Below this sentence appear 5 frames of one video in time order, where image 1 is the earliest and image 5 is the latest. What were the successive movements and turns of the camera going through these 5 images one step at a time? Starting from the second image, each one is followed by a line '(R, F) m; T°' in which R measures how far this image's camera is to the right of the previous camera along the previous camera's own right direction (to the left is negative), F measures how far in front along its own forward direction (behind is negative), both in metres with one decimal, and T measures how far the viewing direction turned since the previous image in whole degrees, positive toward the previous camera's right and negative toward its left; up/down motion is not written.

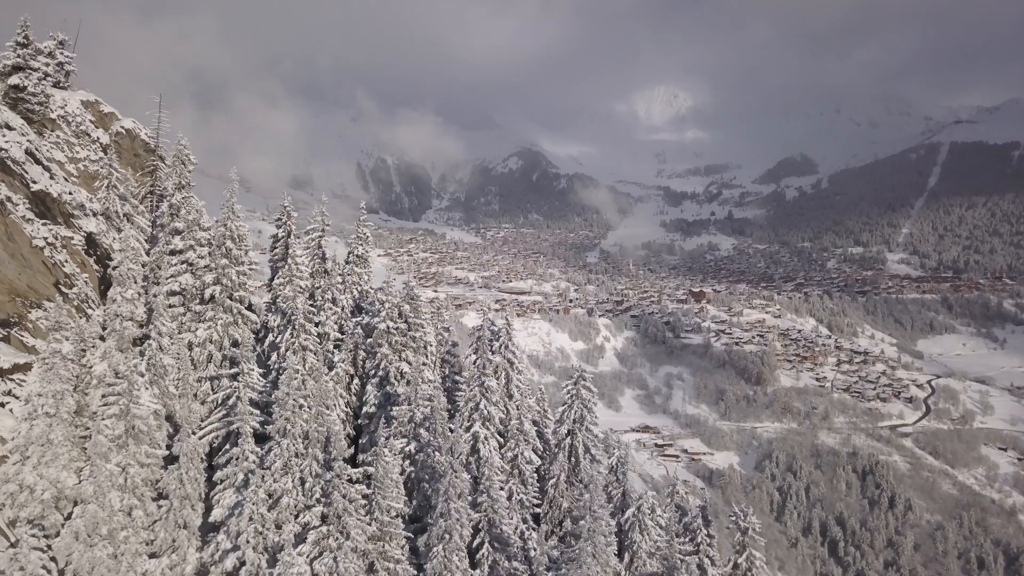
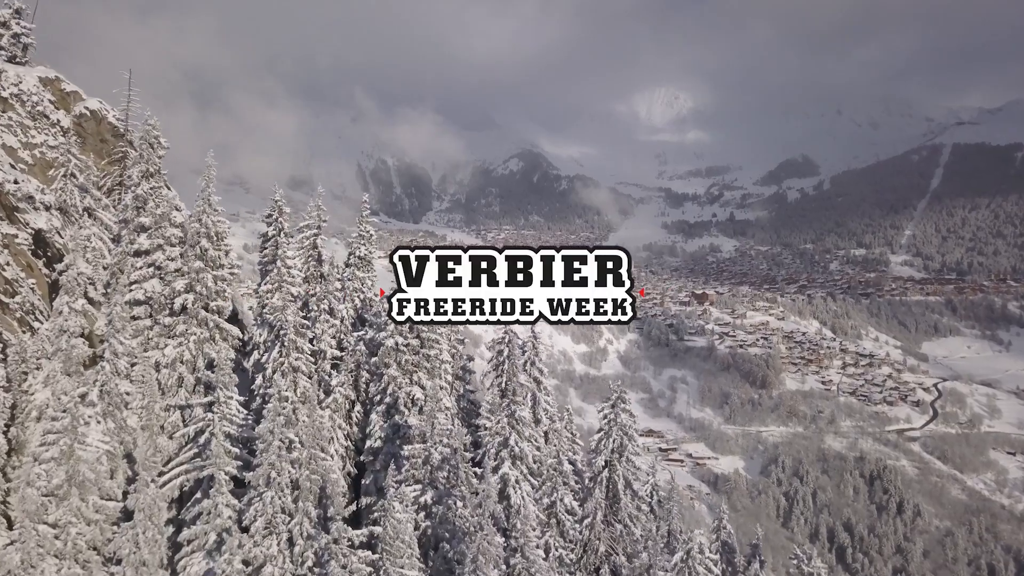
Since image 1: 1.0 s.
(-0.7, +2.2) m; 0°
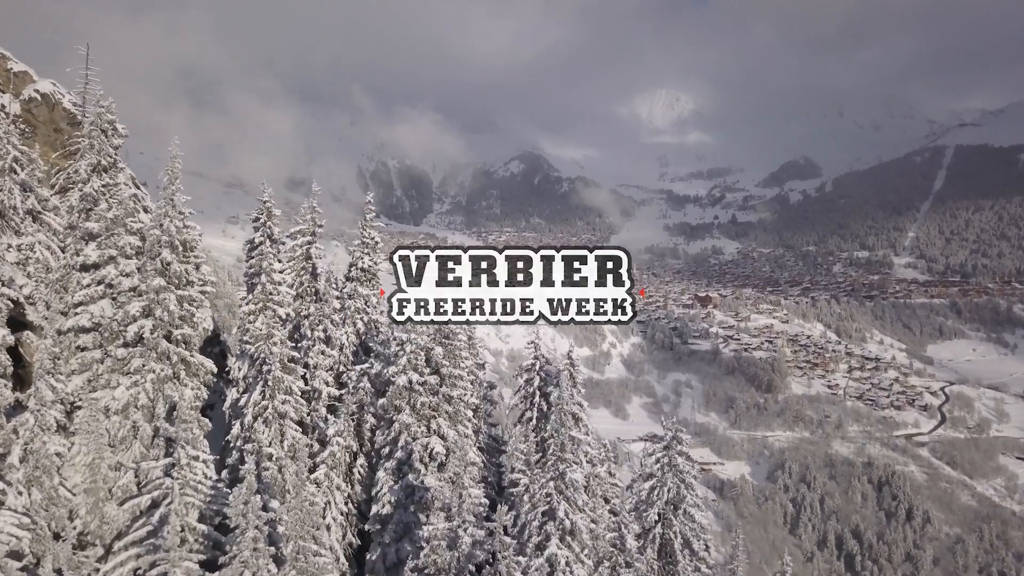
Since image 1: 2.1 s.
(-0.7, +2.2) m; 0°
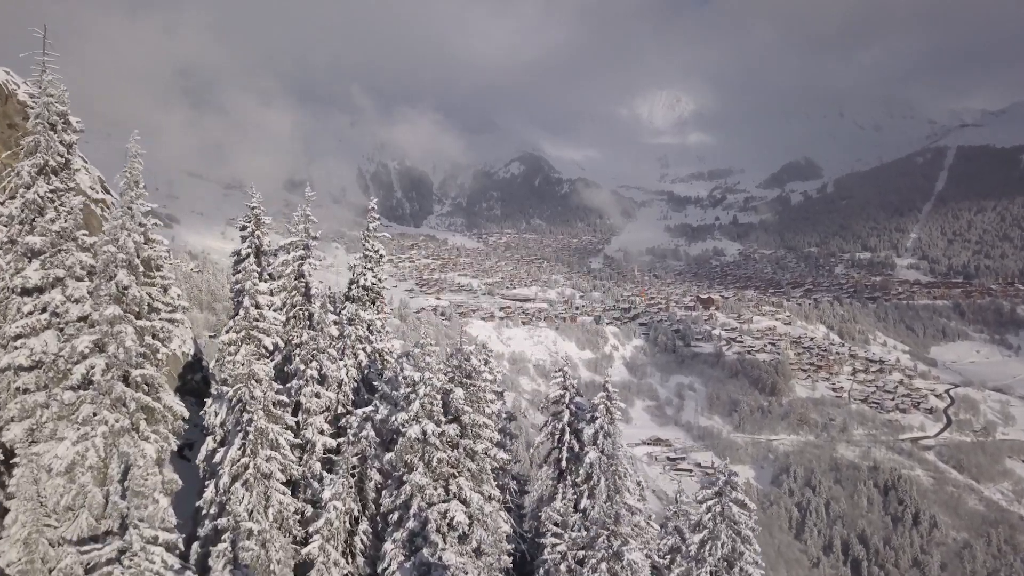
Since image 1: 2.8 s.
(-0.5, +1.6) m; 0°
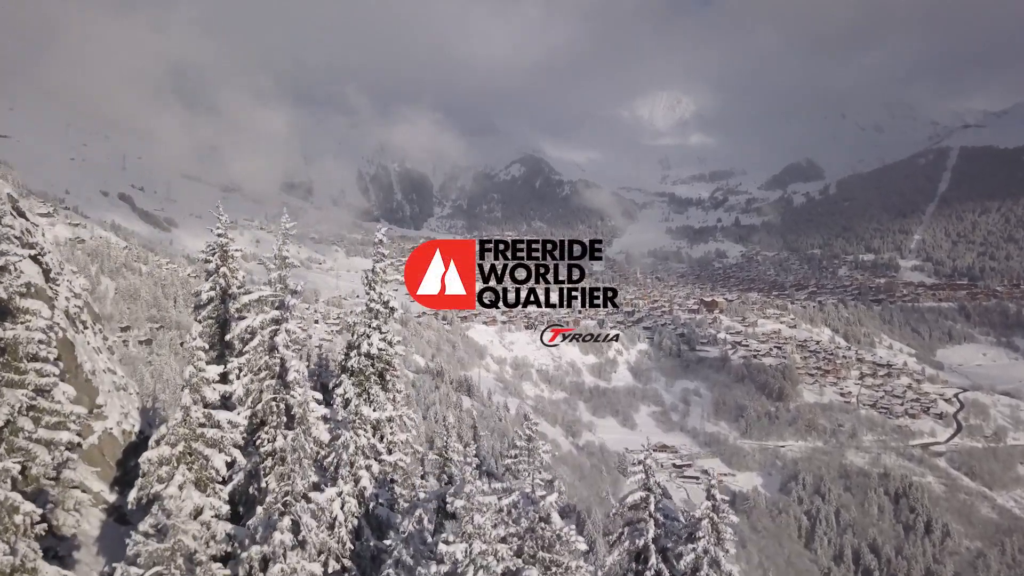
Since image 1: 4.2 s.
(-0.9, +2.9) m; 0°
